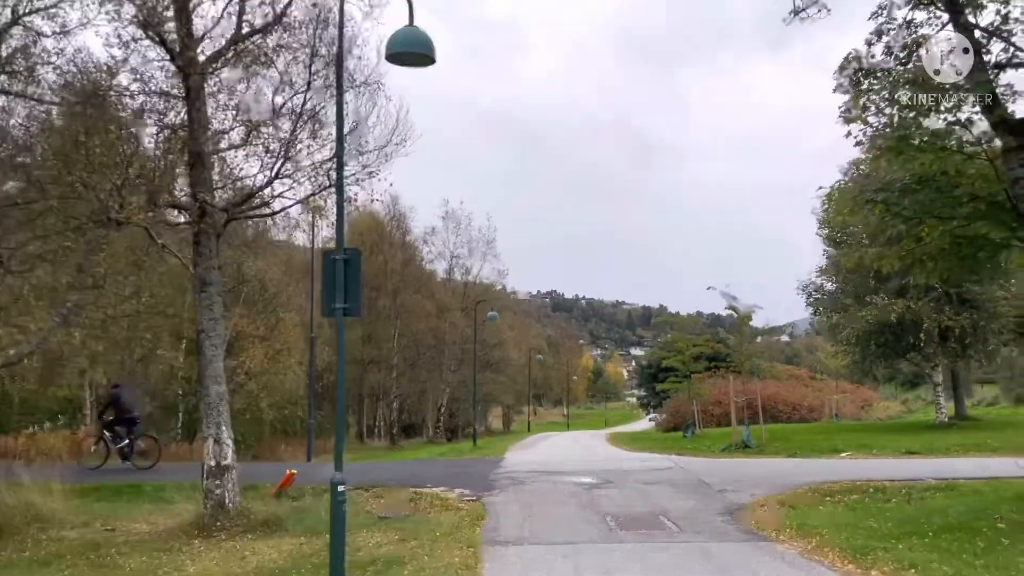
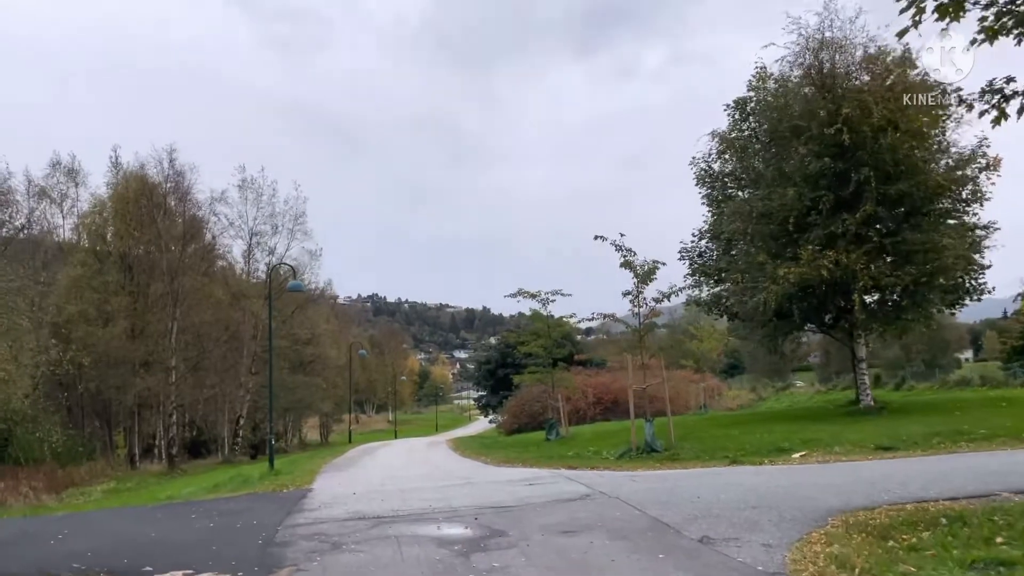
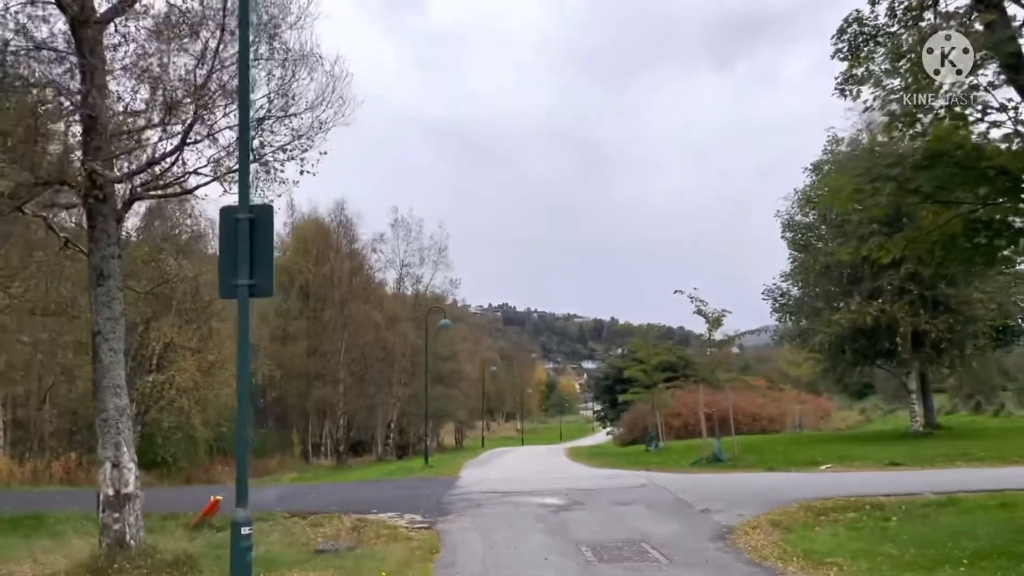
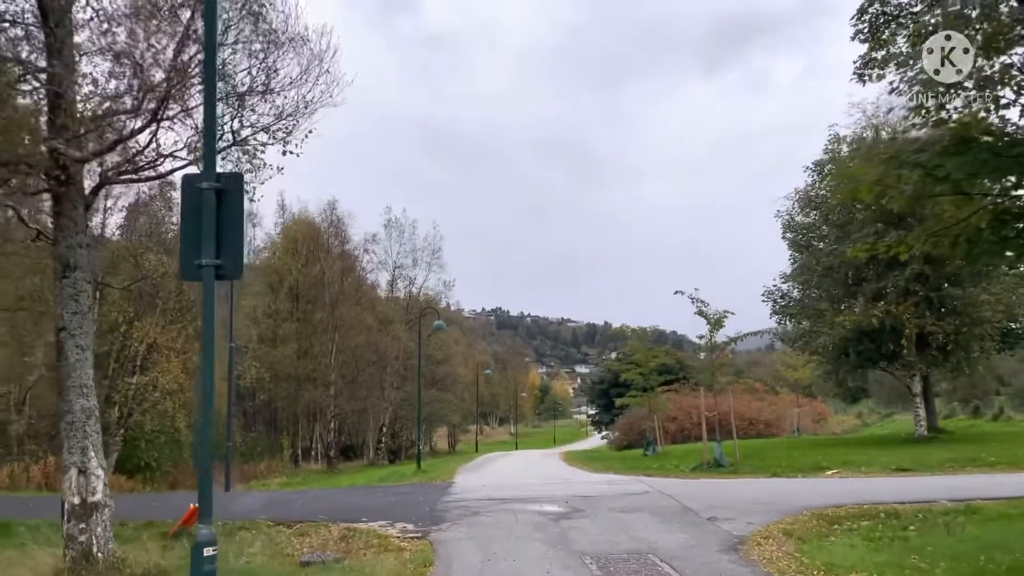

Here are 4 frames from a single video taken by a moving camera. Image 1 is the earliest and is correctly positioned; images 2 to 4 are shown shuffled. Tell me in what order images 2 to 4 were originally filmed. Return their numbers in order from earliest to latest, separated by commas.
3, 4, 2
